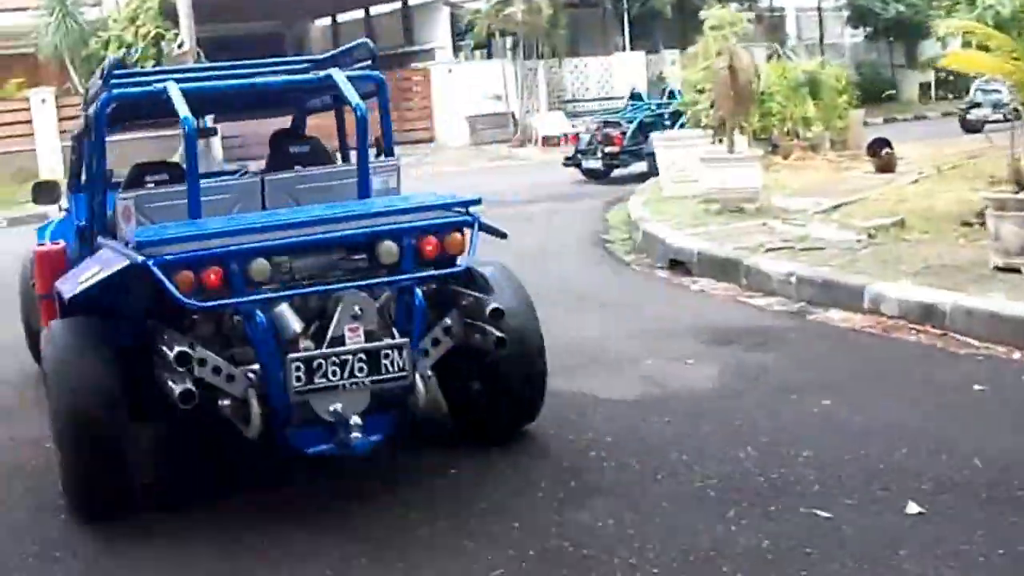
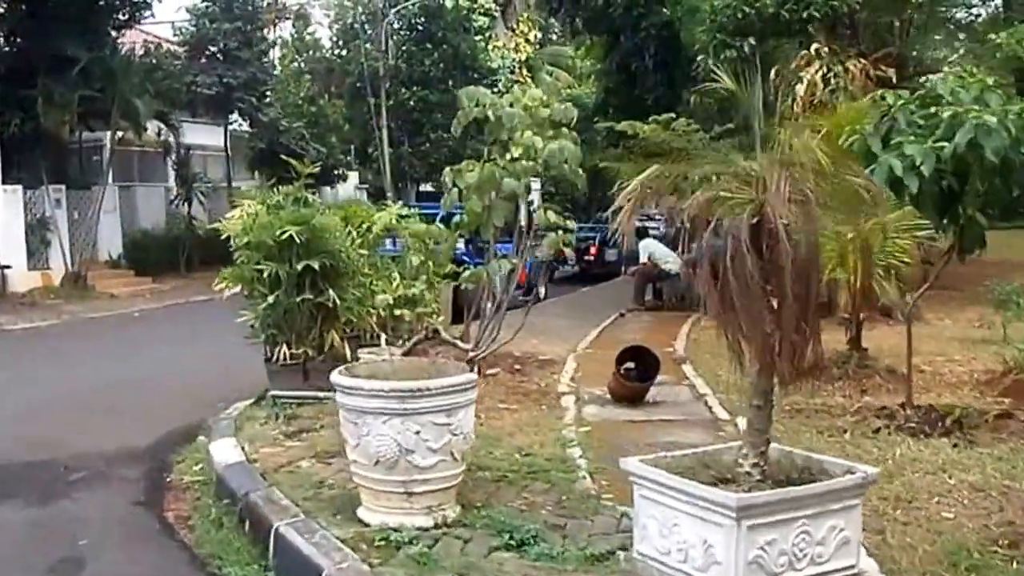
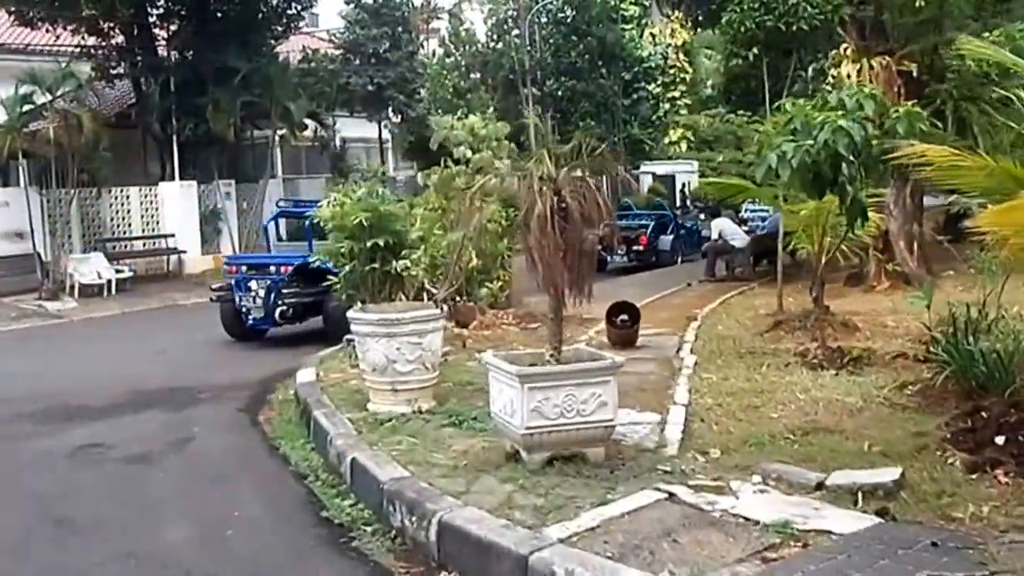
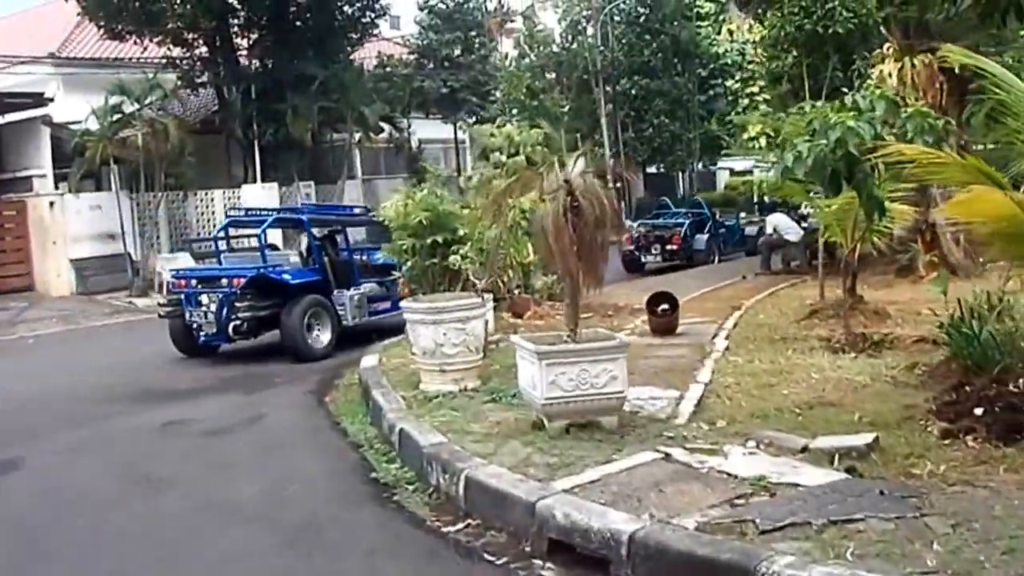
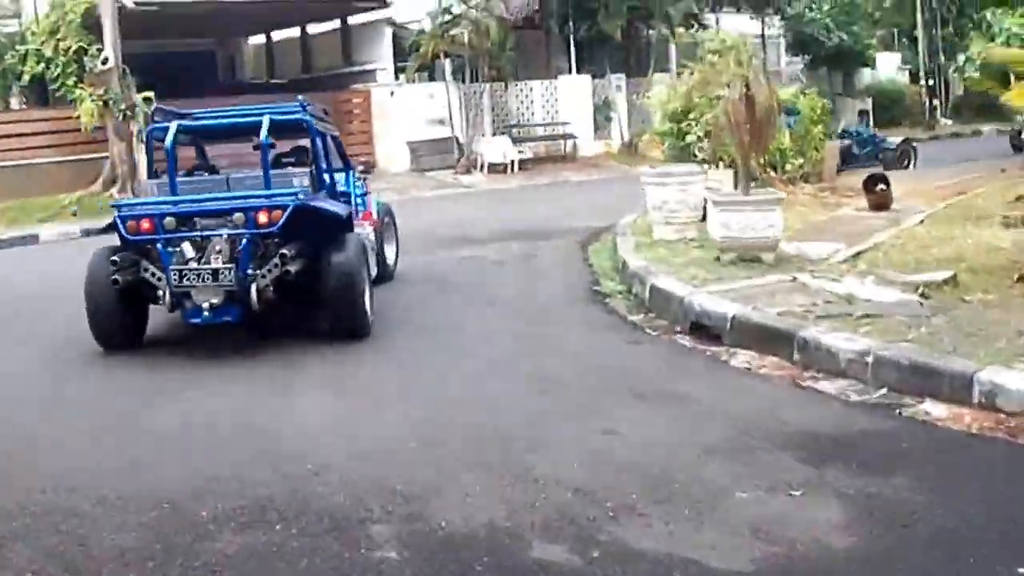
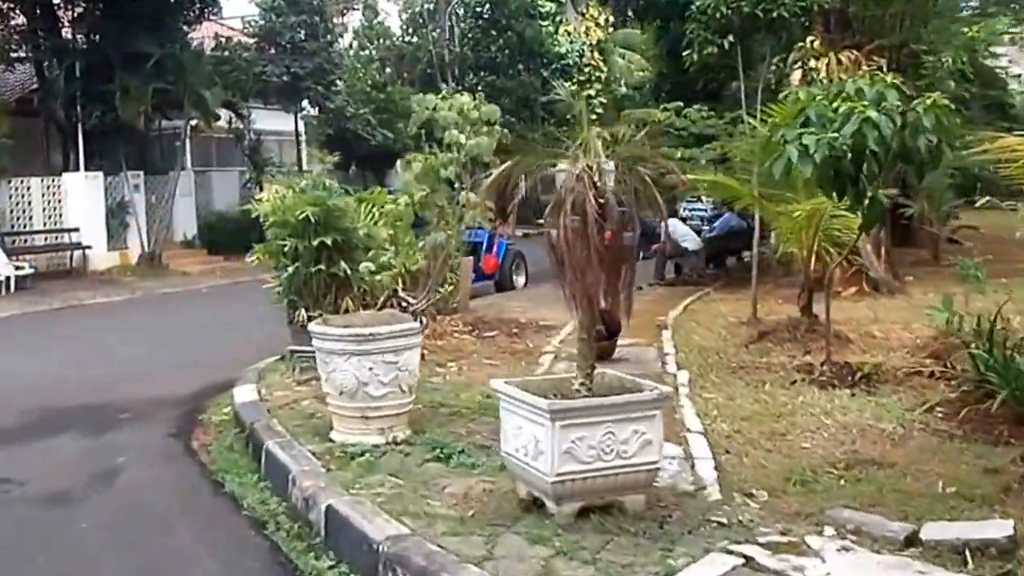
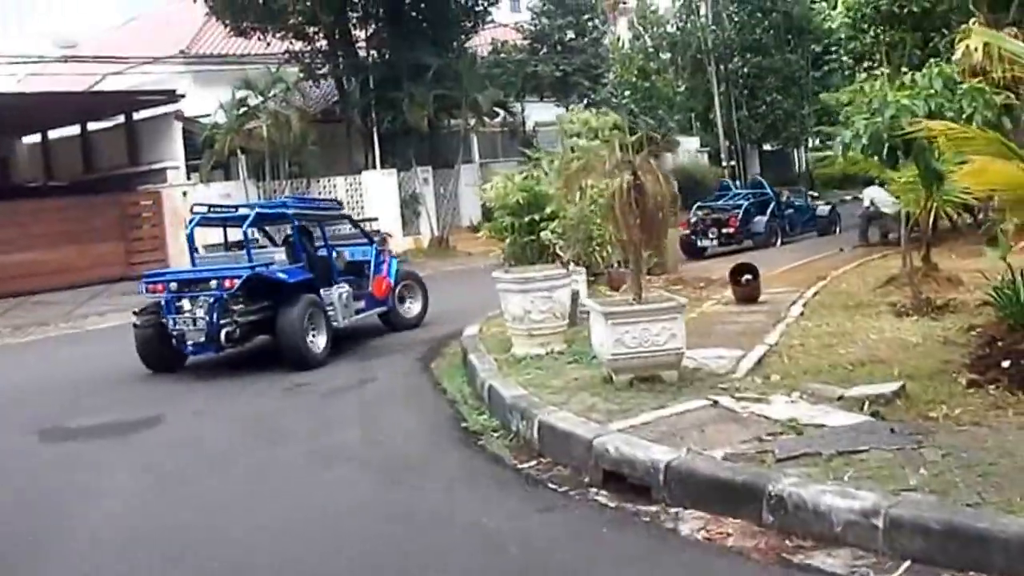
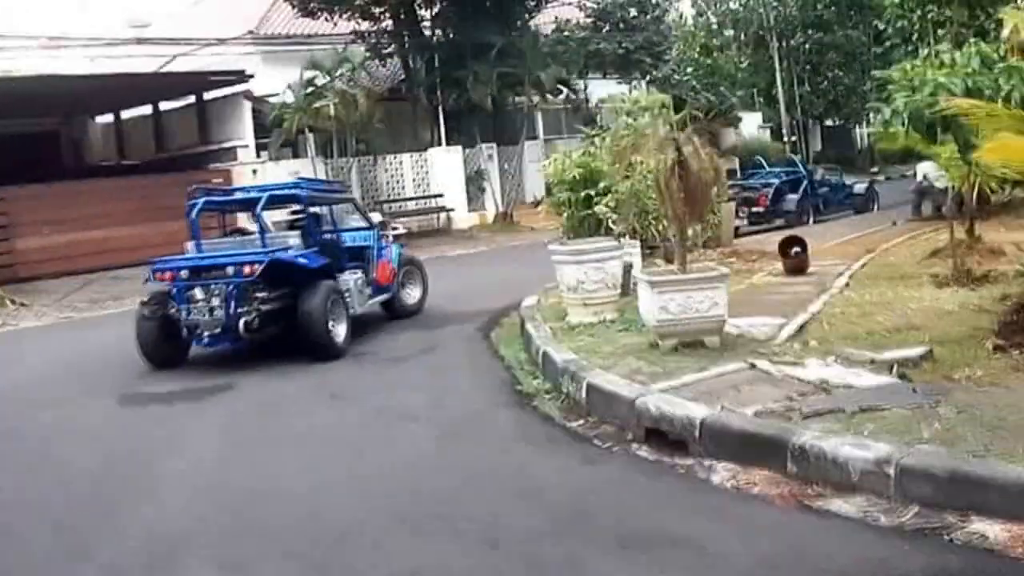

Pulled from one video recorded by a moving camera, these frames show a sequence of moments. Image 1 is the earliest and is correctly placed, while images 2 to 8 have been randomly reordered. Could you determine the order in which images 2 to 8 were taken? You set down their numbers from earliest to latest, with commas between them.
5, 8, 7, 4, 3, 6, 2
